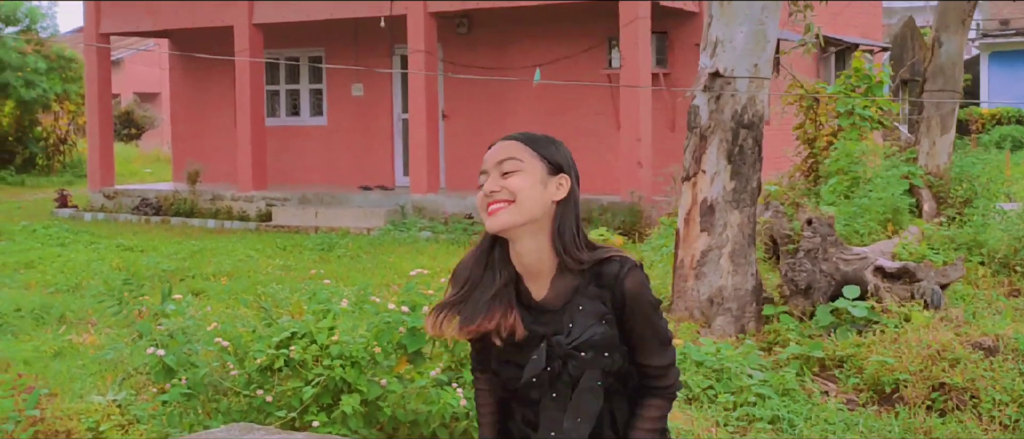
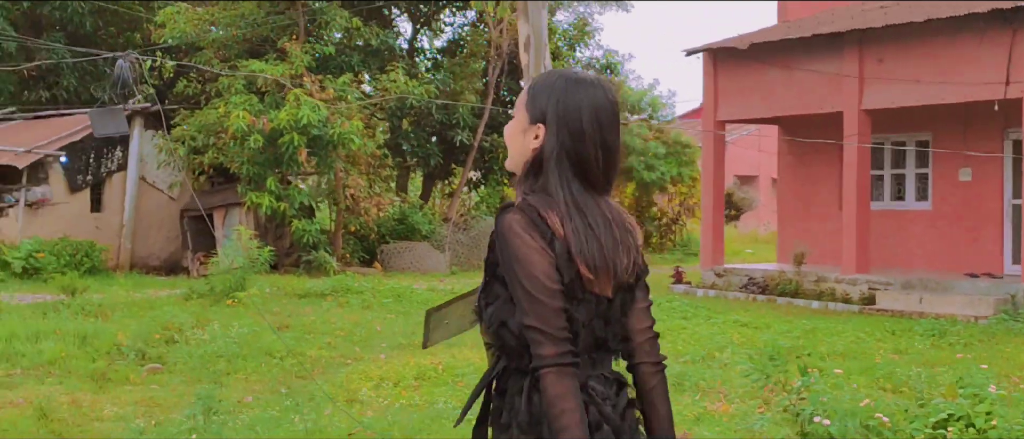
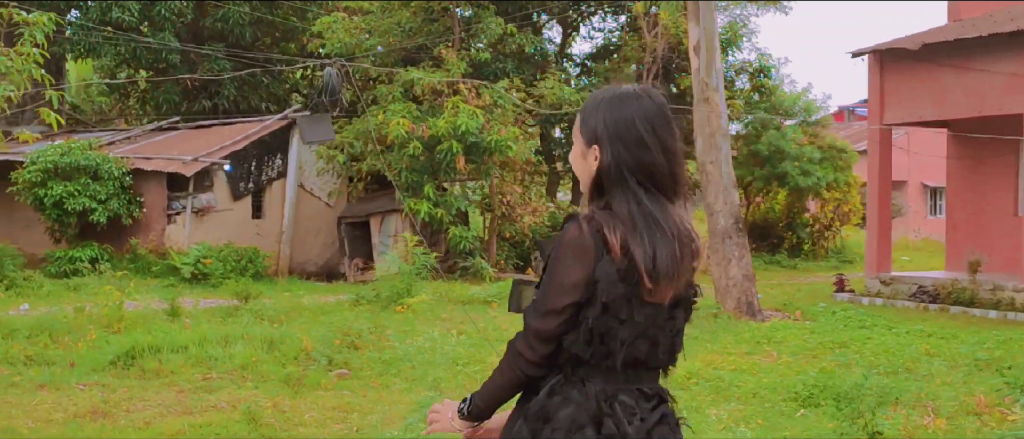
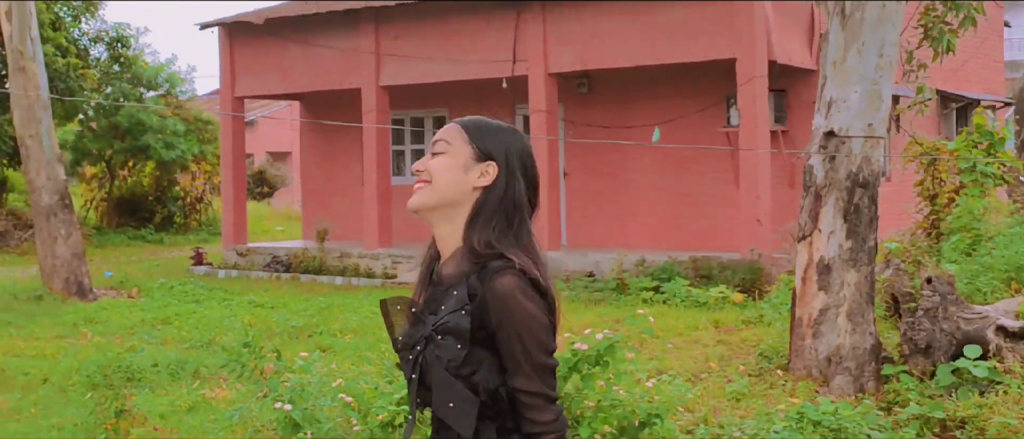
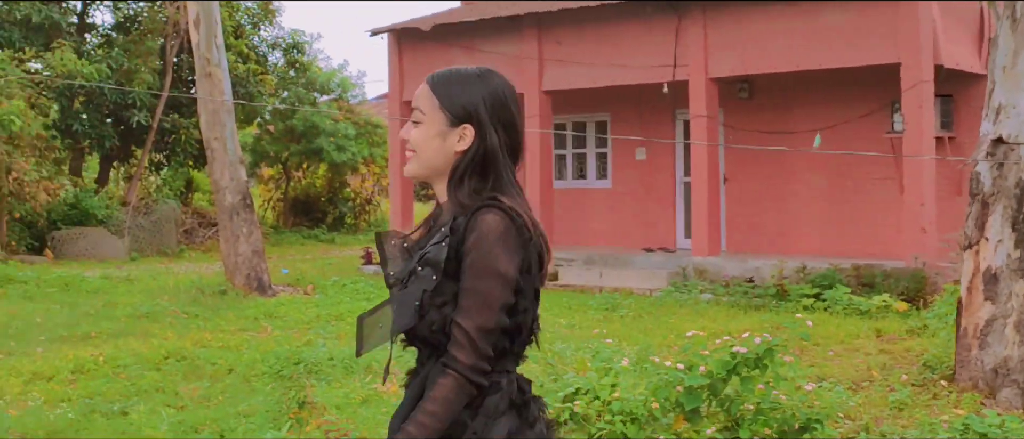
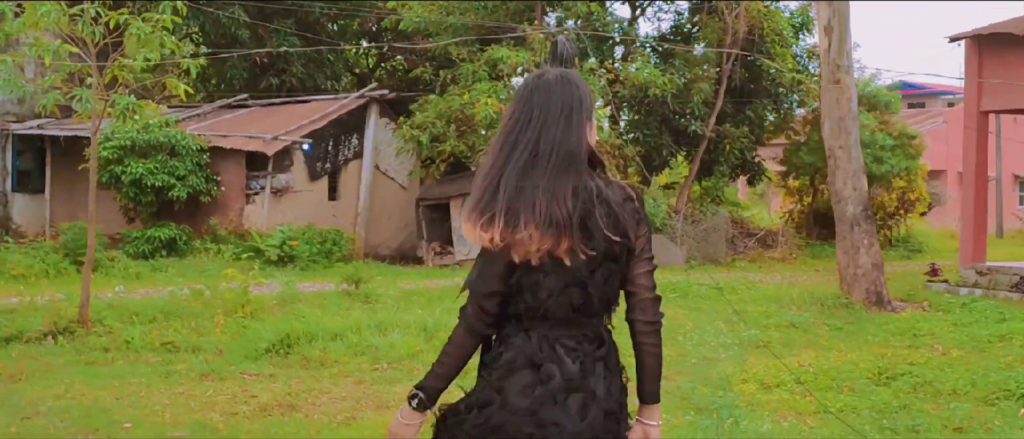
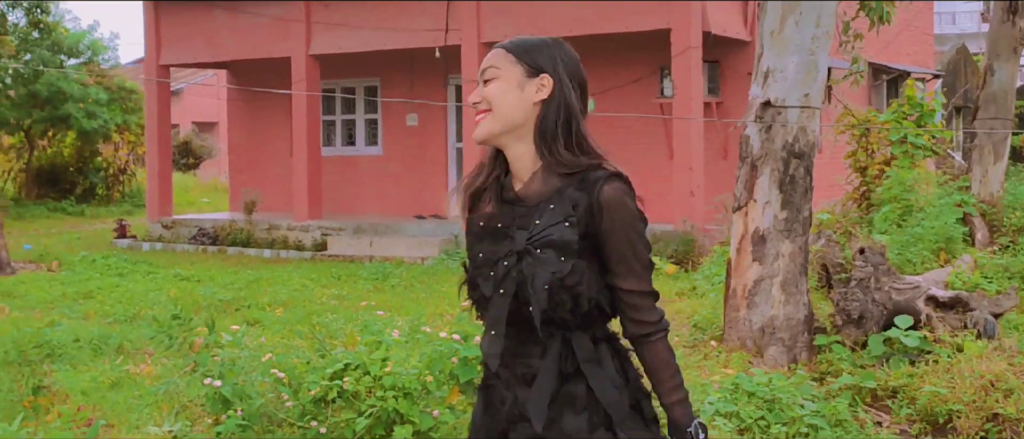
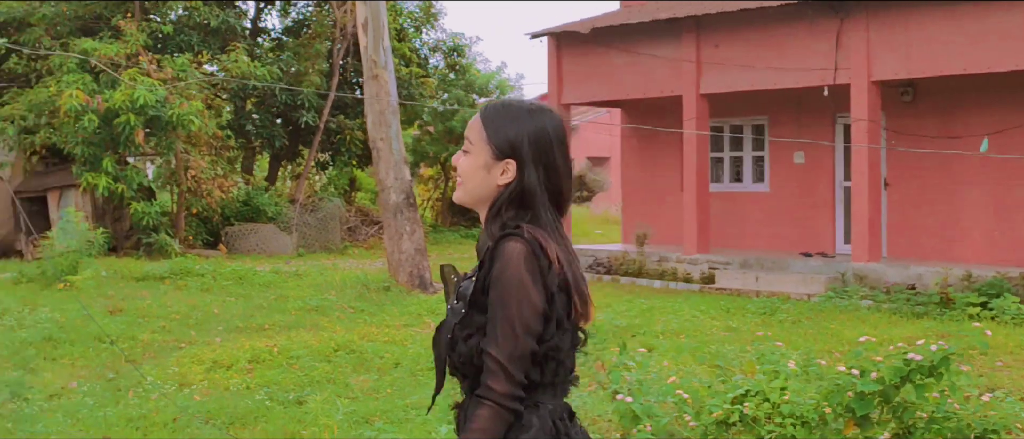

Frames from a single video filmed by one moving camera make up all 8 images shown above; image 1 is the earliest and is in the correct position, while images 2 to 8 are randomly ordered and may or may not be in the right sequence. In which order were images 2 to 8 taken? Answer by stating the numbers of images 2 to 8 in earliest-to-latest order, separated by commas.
7, 4, 5, 8, 2, 3, 6
